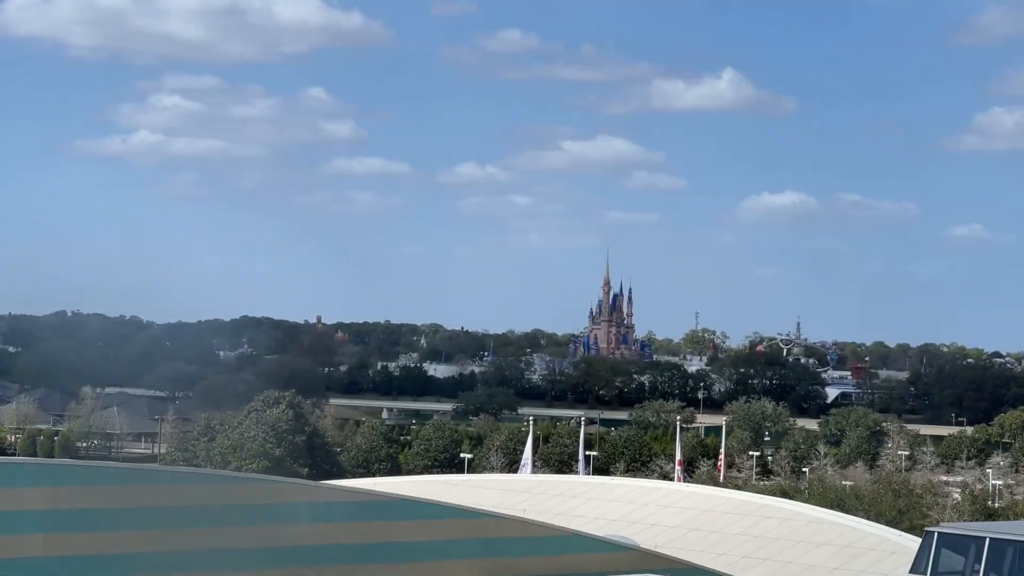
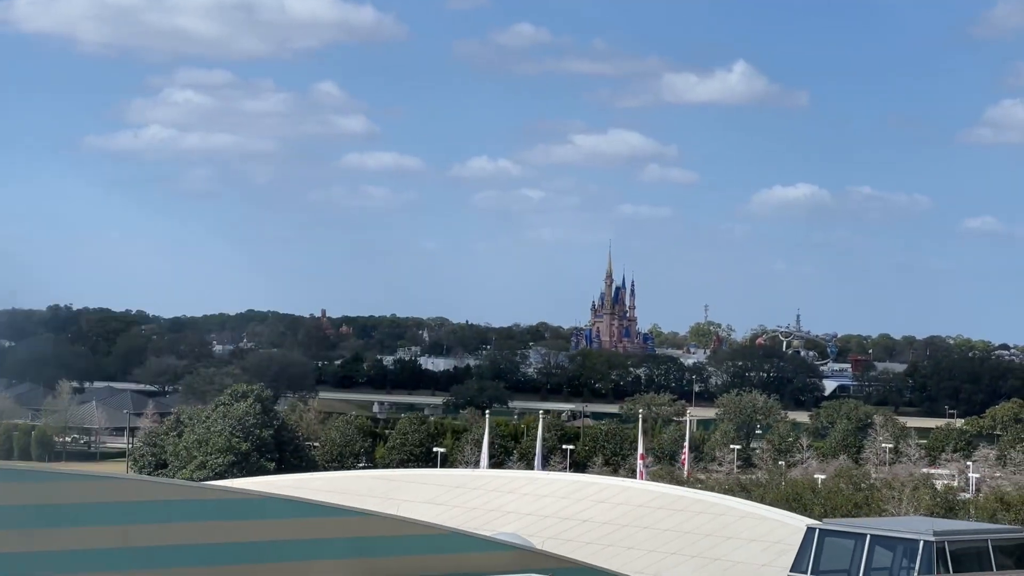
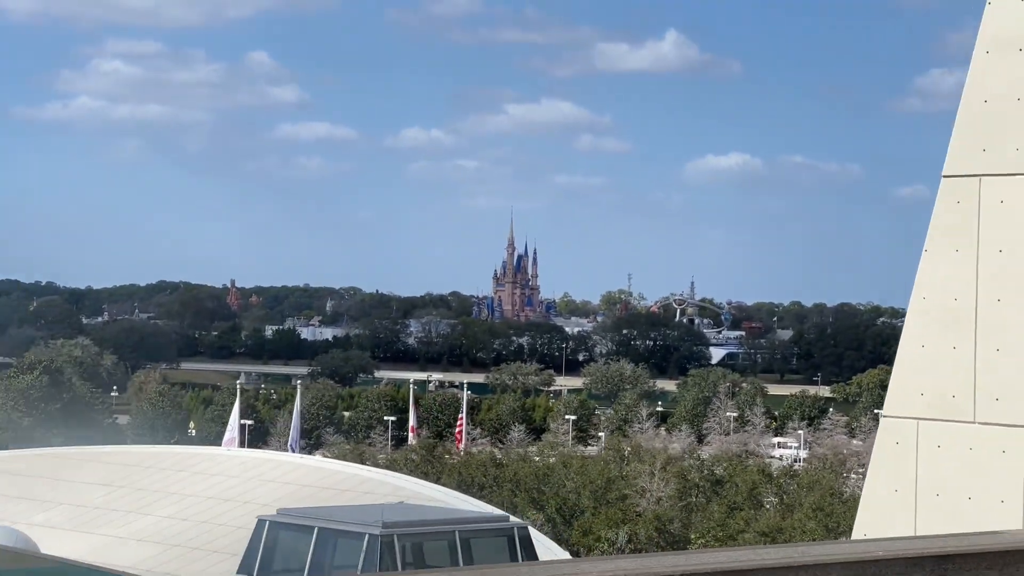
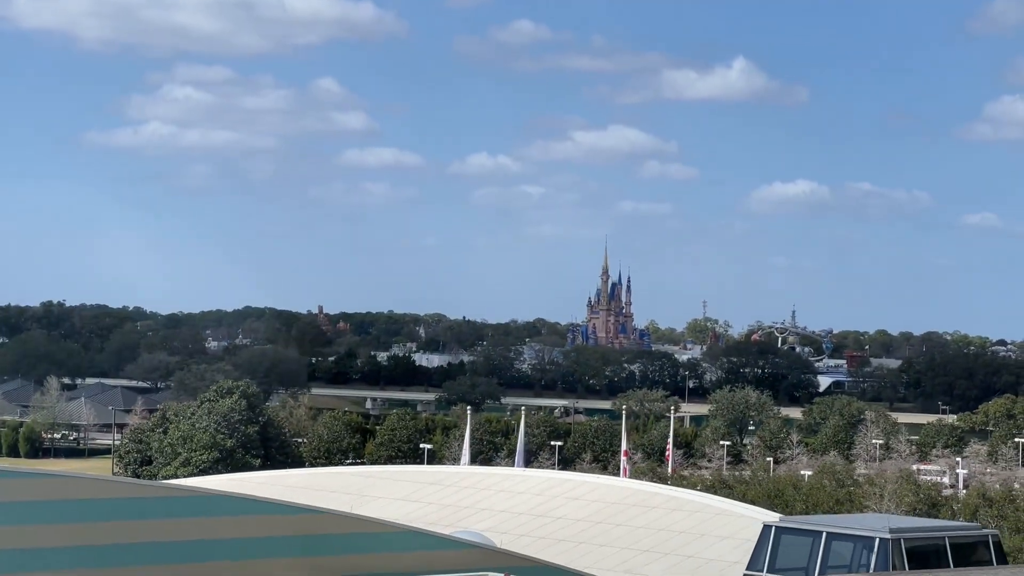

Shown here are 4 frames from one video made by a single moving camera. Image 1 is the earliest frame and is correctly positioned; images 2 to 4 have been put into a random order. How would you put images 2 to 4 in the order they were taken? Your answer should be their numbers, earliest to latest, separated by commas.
2, 4, 3
